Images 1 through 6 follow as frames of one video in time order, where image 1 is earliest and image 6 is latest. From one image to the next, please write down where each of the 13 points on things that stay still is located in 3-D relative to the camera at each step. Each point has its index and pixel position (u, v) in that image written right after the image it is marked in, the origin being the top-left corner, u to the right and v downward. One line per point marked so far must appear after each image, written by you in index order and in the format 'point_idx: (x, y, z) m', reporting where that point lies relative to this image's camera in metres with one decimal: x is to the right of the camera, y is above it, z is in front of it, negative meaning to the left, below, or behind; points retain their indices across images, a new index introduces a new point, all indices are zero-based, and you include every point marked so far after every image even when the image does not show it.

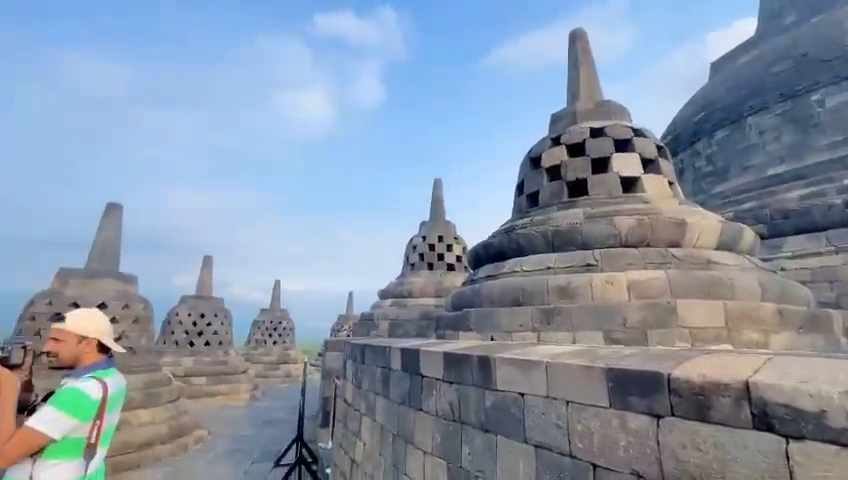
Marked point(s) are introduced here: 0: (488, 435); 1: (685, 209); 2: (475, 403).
0: (+0.3, -1.1, +2.2) m
1: (+2.3, +0.3, +3.6) m
2: (+0.3, -0.9, +2.3) m
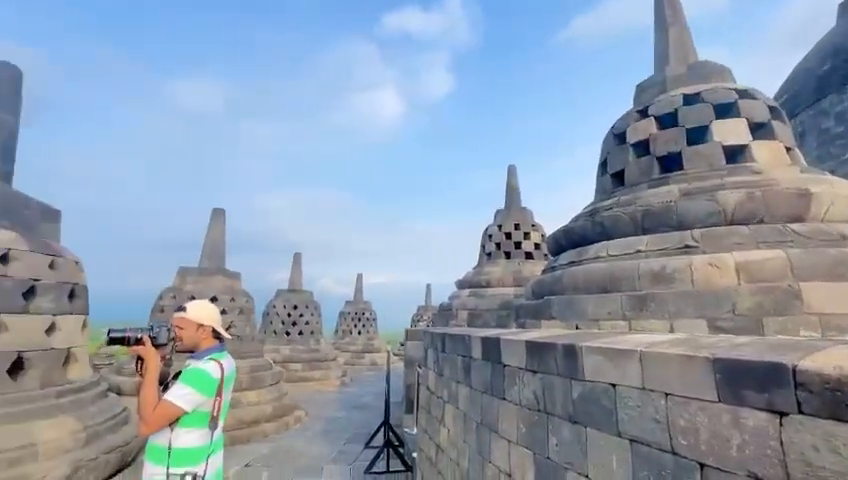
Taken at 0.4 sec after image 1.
0: (+0.8, -1.0, +2.1) m
1: (+3.0, +0.5, +3.1) m
2: (+0.8, -0.8, +2.2) m
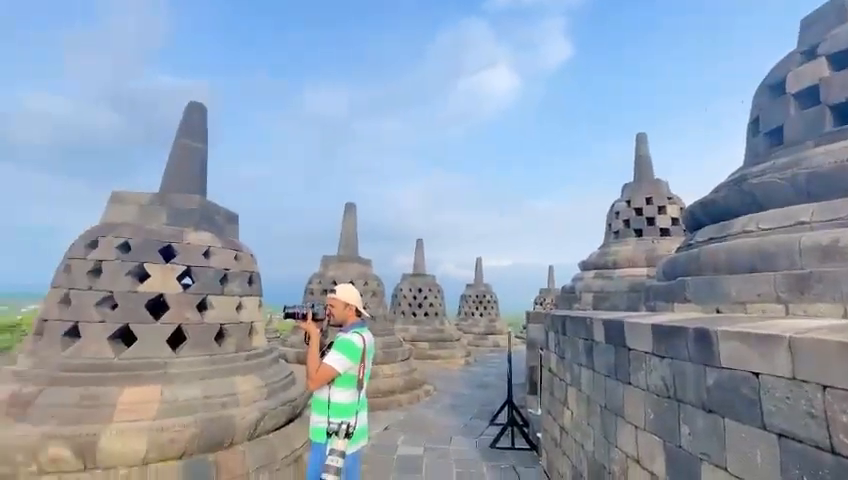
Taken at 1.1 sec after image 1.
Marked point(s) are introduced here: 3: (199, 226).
0: (+1.4, -0.9, +1.9) m
1: (+3.7, +0.7, +2.2) m
2: (+1.4, -0.7, +2.1) m
3: (-2.1, +0.1, +3.7) m
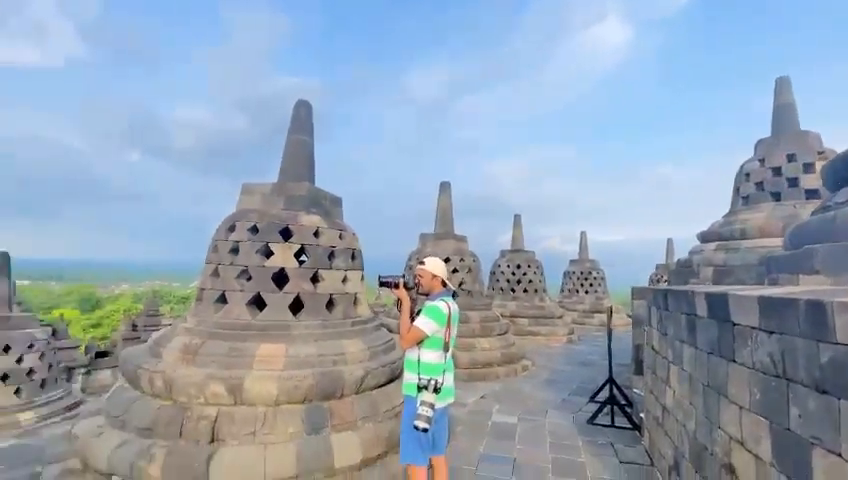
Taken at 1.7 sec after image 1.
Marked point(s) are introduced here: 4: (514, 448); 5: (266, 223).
0: (+1.7, -0.7, +1.7) m
1: (+3.9, +1.0, +1.3) m
2: (+1.8, -0.5, +1.8) m
3: (-1.2, +0.3, +4.3) m
4: (+1.0, -2.2, +4.3) m
5: (-1.6, +0.2, +4.0) m
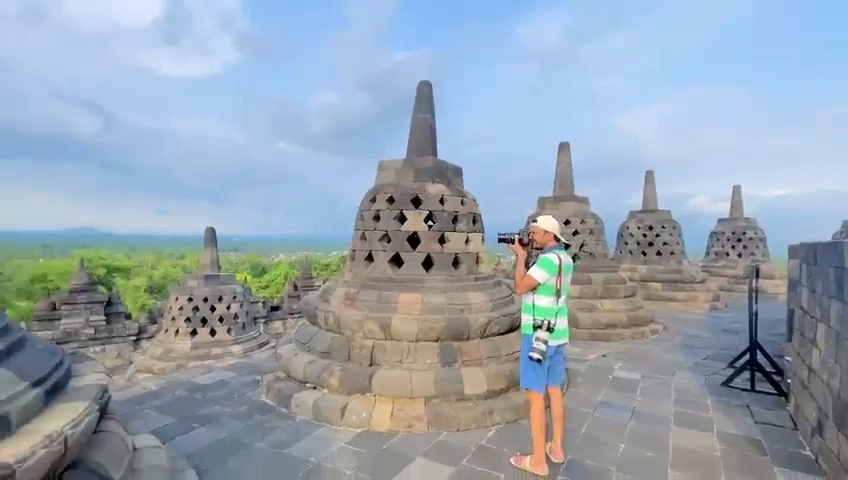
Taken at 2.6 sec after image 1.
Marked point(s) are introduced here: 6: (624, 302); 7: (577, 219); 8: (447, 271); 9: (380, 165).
0: (+2.3, -0.4, +1.7) m
1: (+4.2, +1.2, +0.5) m
2: (+2.3, -0.3, +1.7) m
3: (+0.1, +0.7, +4.9) m
4: (+2.3, -1.8, +4.4) m
5: (-0.3, +0.6, +4.7) m
6: (+3.9, -1.2, +7.7) m
7: (+3.2, +0.4, +8.4) m
8: (+0.3, -0.4, +4.6) m
9: (-0.6, +1.0, +5.1) m
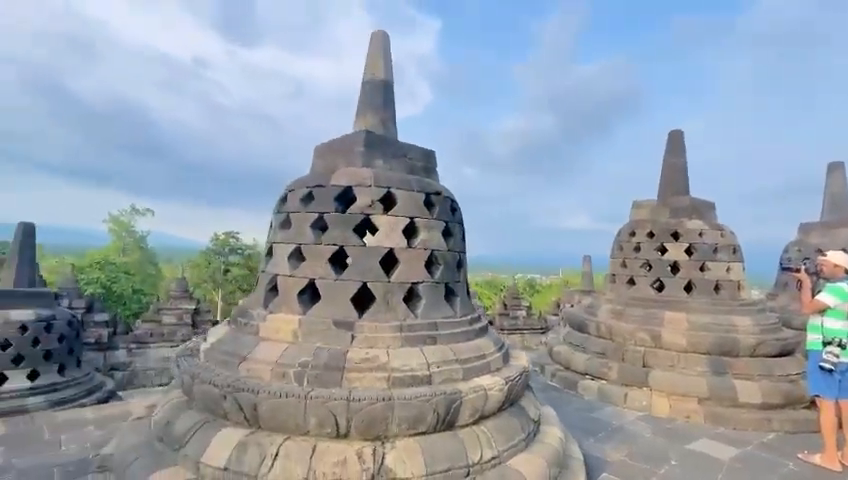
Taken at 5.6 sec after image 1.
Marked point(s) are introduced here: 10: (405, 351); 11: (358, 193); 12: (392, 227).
0: (+4.3, -0.6, +1.8) m
1: (+5.6, +1.1, 0.0) m
2: (+4.4, -0.5, +1.8) m
3: (+3.8, +0.3, +5.7) m
4: (+5.5, -2.1, +4.2) m
5: (+3.4, +0.2, +5.7) m
6: (+8.4, -1.7, +6.5) m
7: (+8.1, -0.1, +7.5) m
8: (+3.8, -0.7, +5.3) m
9: (+3.3, +0.5, +6.2) m
10: (-0.1, -0.7, +2.7) m
11: (-0.5, +0.4, +3.0) m
12: (-0.2, +0.1, +3.0) m
